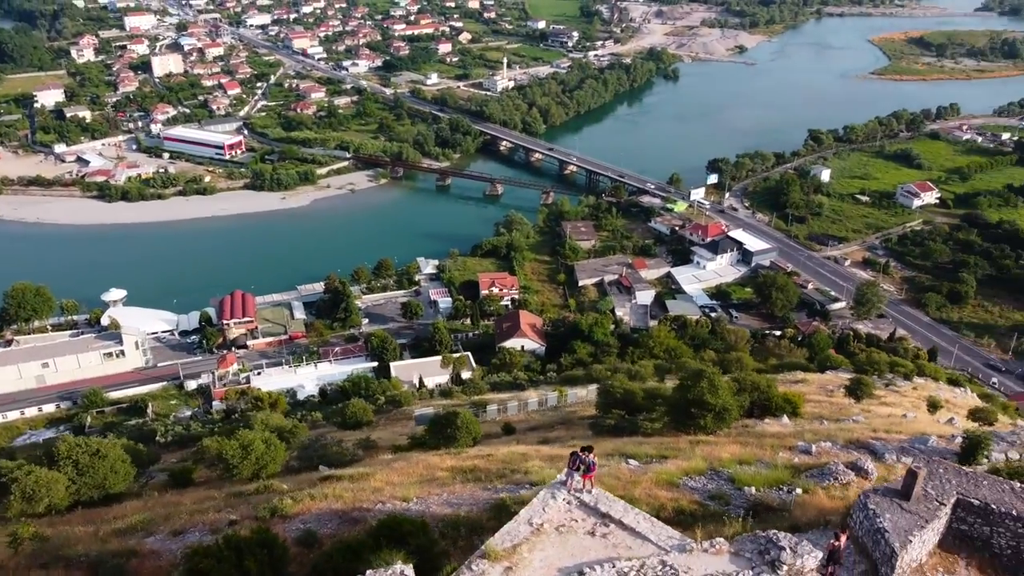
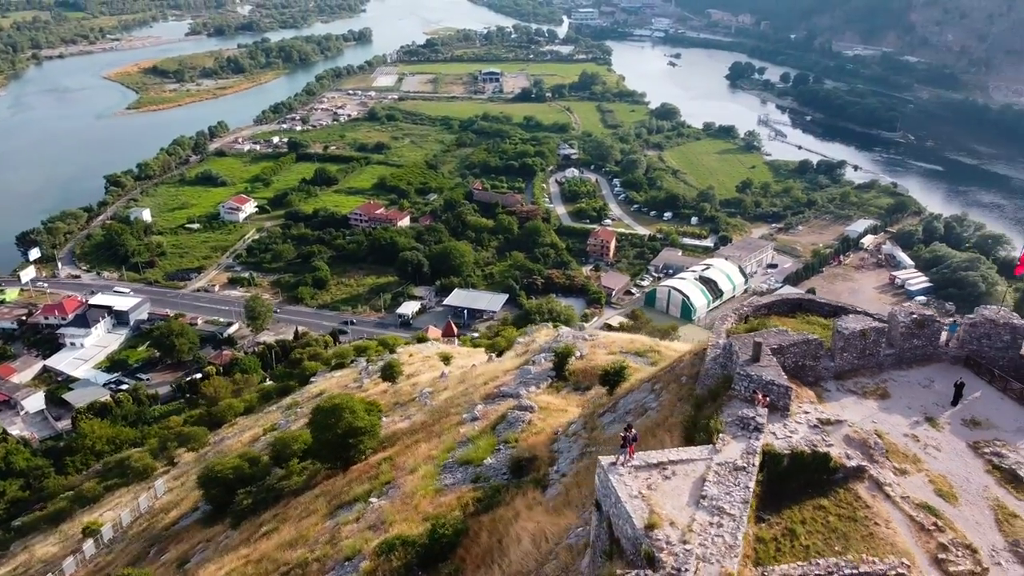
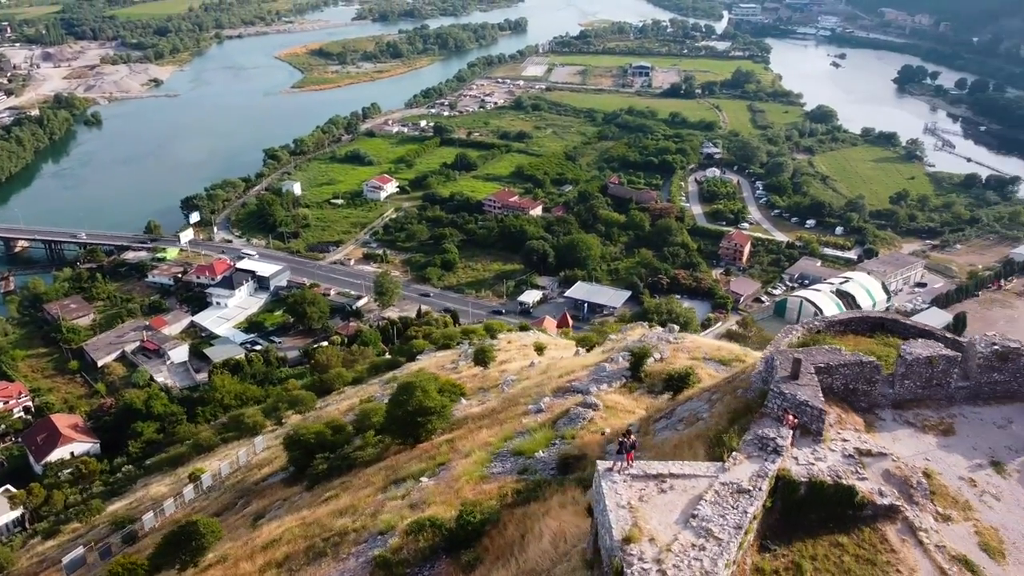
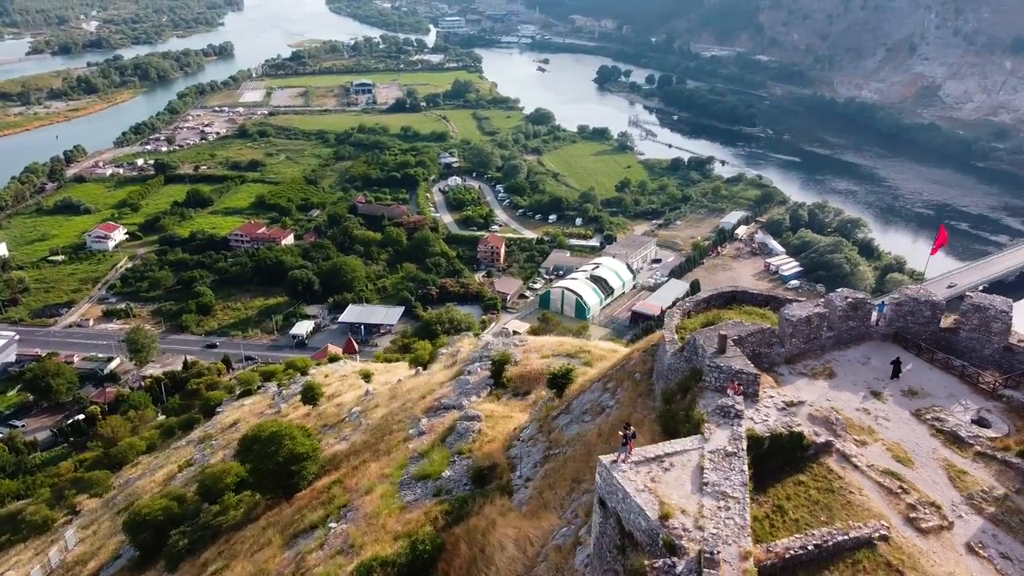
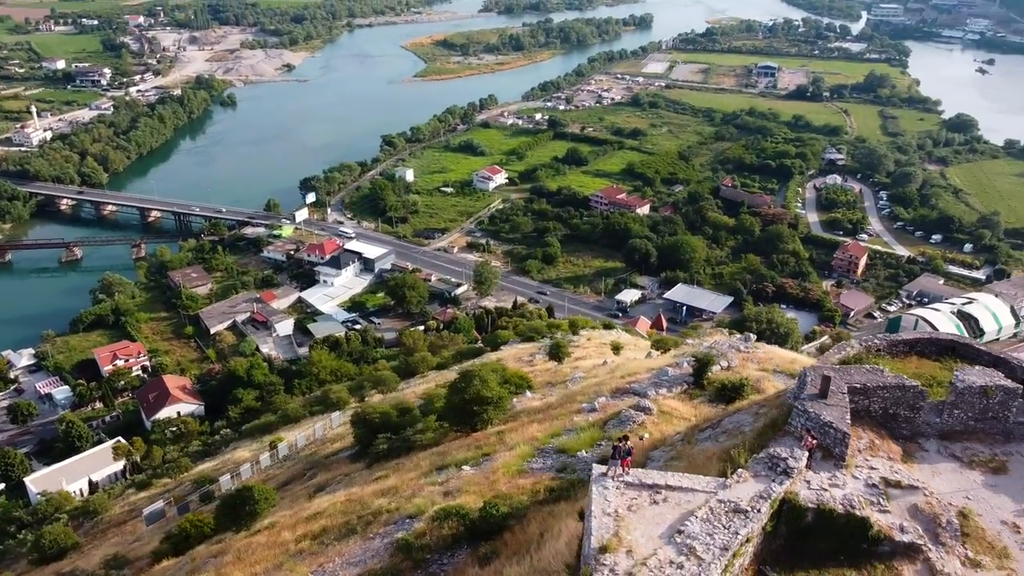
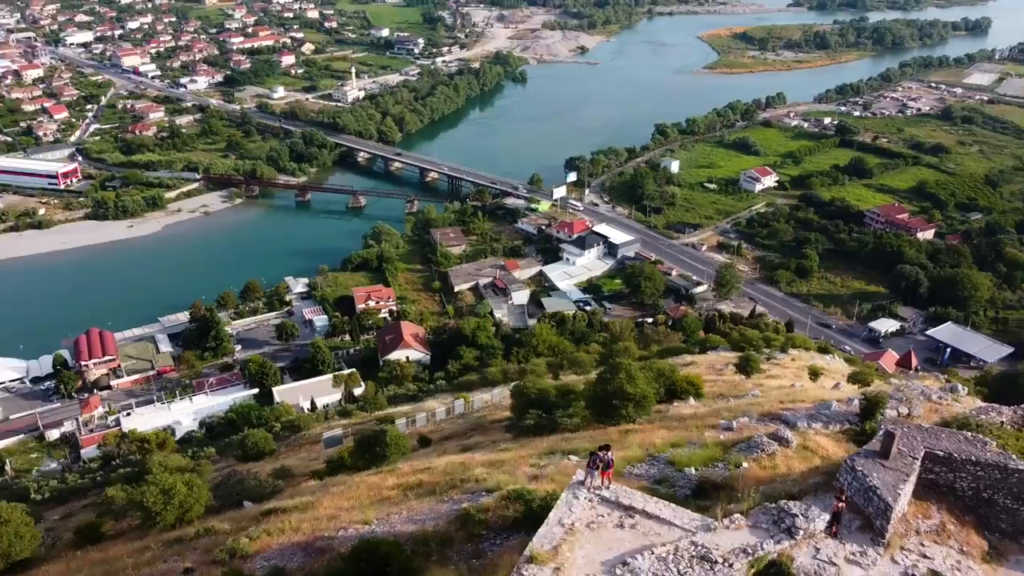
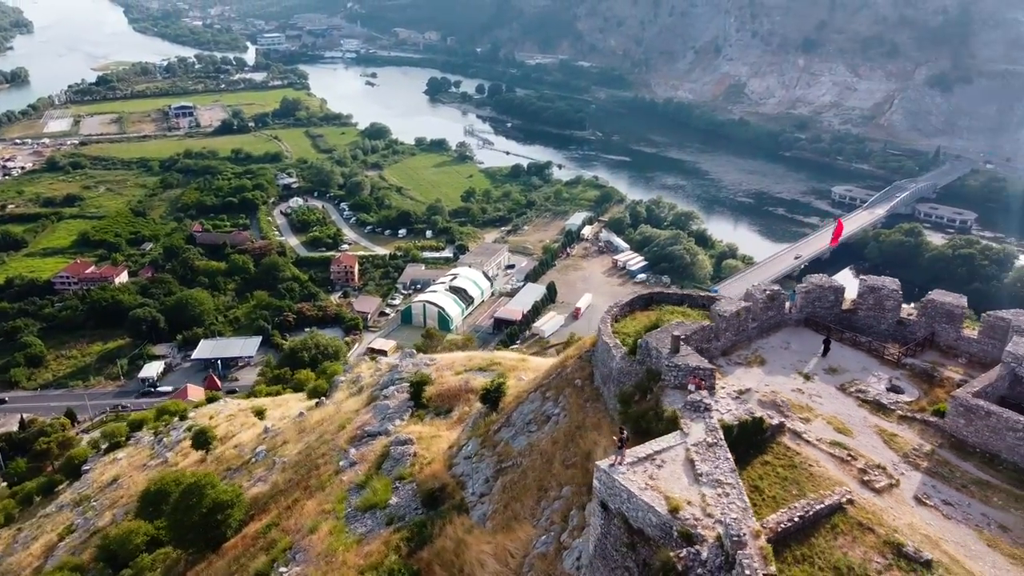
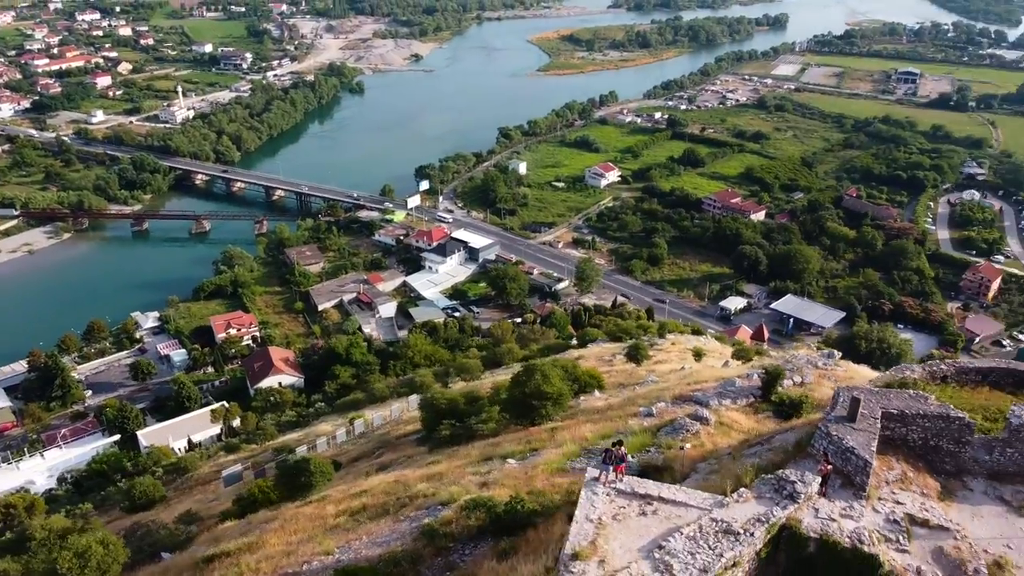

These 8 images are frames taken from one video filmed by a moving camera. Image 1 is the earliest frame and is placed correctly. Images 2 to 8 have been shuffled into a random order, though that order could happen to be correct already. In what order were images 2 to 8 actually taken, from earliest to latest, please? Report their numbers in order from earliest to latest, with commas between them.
6, 8, 5, 3, 2, 4, 7
